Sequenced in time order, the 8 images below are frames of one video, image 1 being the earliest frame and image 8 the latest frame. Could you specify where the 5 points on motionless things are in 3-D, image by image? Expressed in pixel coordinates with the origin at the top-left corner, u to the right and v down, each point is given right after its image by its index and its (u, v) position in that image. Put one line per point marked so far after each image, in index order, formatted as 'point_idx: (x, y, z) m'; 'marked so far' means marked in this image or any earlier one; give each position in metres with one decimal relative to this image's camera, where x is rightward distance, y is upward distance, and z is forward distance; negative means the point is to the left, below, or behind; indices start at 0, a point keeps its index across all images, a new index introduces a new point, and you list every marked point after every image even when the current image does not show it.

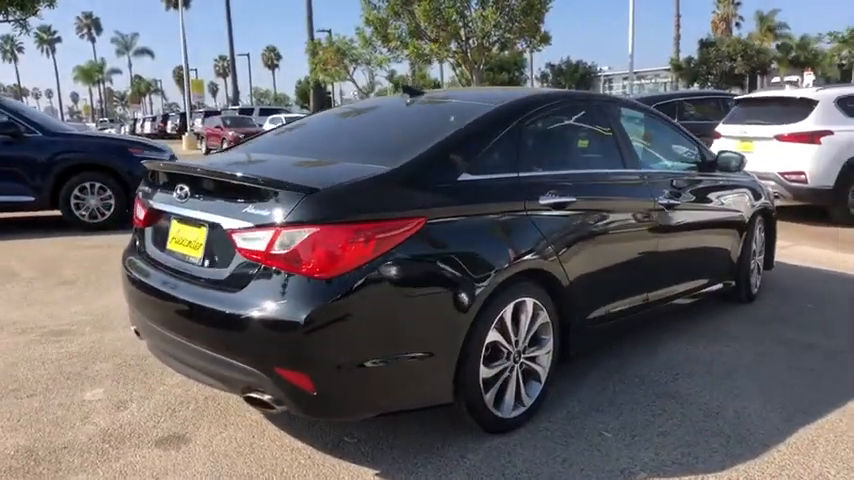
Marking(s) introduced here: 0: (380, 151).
0: (-0.2, +0.5, +3.8) m
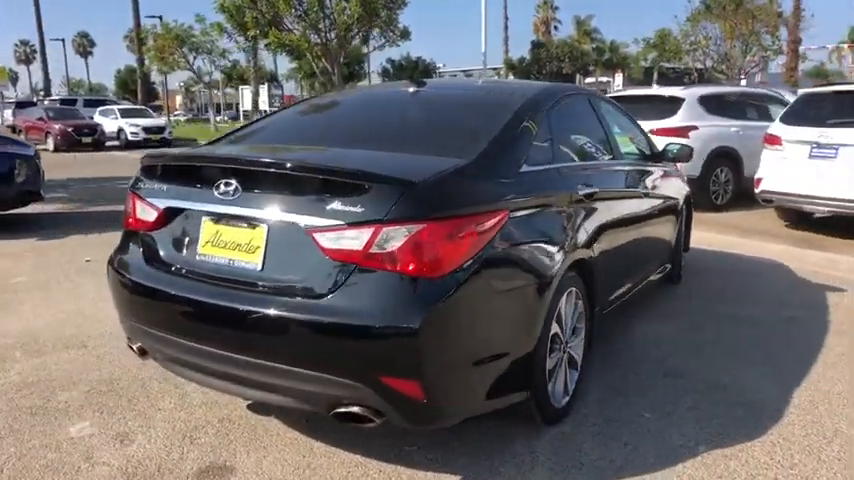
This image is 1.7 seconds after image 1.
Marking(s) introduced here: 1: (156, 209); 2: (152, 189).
0: (0.0, +0.5, +3.6) m
1: (-1.3, +0.1, +3.3) m
2: (-1.3, +0.2, +3.4) m
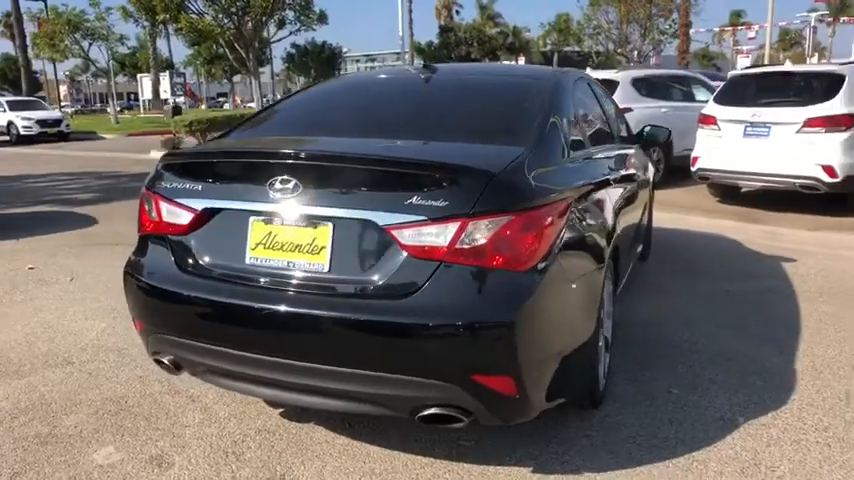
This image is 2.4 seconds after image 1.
0: (+0.2, +0.5, +3.5) m
1: (-1.0, +0.1, +3.1) m
2: (-1.1, +0.2, +3.1) m
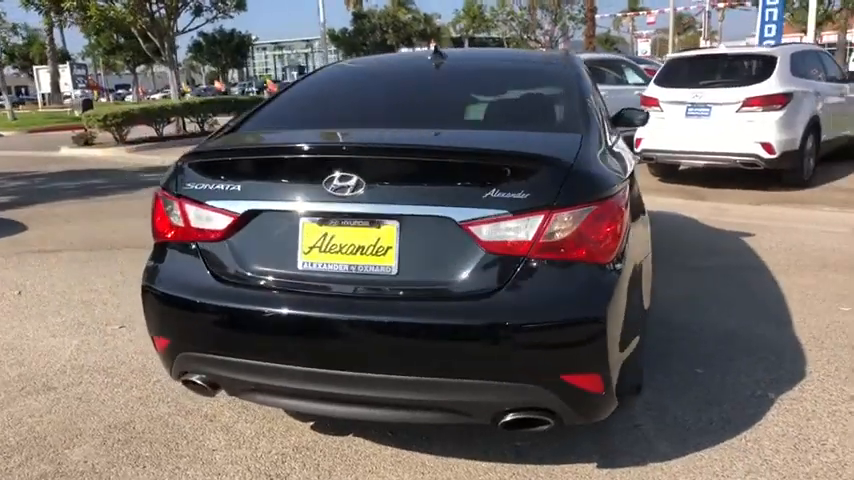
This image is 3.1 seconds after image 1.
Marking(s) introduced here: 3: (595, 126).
0: (+0.4, +0.6, +3.4) m
1: (-0.8, +0.1, +2.8) m
2: (-0.9, +0.2, +2.8) m
3: (+0.8, +0.6, +3.3) m
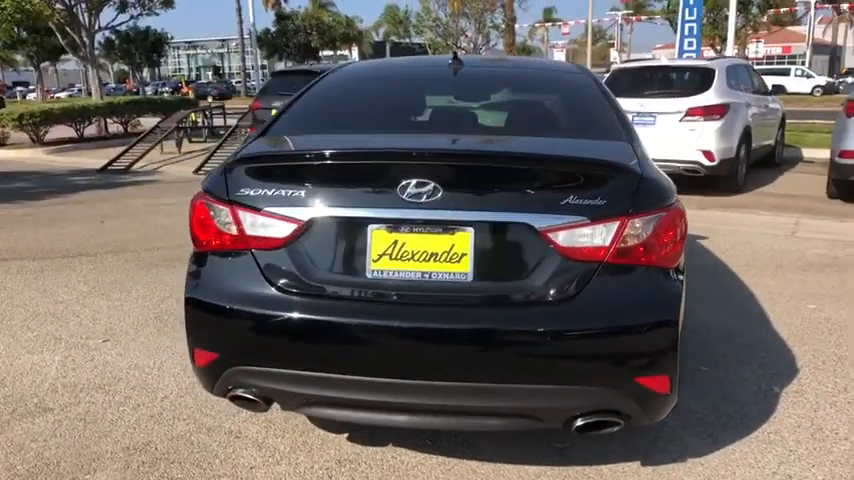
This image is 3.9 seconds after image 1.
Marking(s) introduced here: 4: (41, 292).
0: (+0.5, +0.6, +3.4) m
1: (-0.5, +0.1, +2.7) m
2: (-0.6, +0.2, +2.7) m
3: (+1.0, +0.5, +3.4) m
4: (-3.1, -0.4, +5.5) m
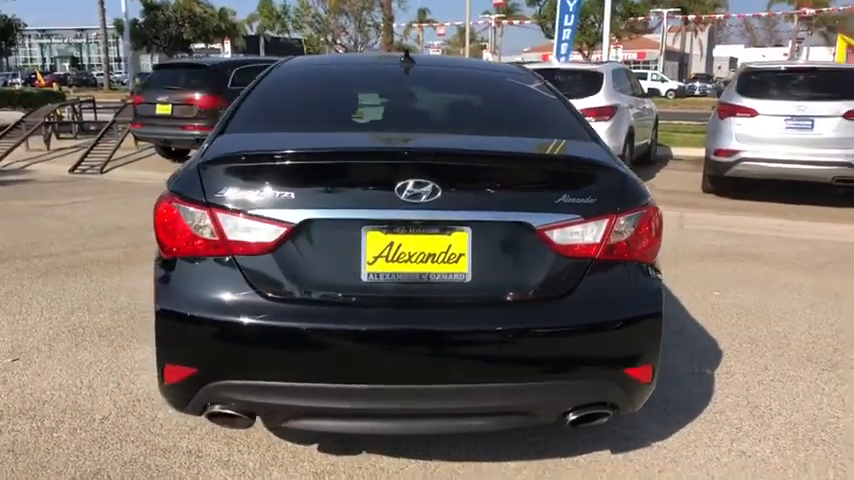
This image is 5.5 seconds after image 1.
0: (+0.4, +0.6, +3.4) m
1: (-0.5, +0.1, +2.5) m
2: (-0.6, +0.2, +2.5) m
3: (+0.8, +0.6, +3.5) m
4: (-3.6, -0.5, +4.8) m
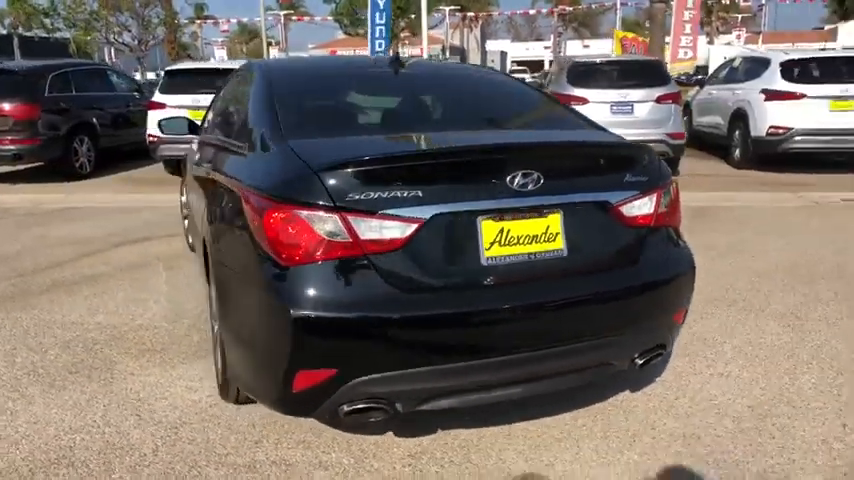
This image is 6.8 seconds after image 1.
0: (+0.4, +0.7, +3.8) m
1: (-0.1, +0.1, +2.7) m
2: (-0.2, +0.2, +2.6) m
3: (+0.8, +0.7, +4.0) m
4: (-3.7, -0.8, +4.0) m
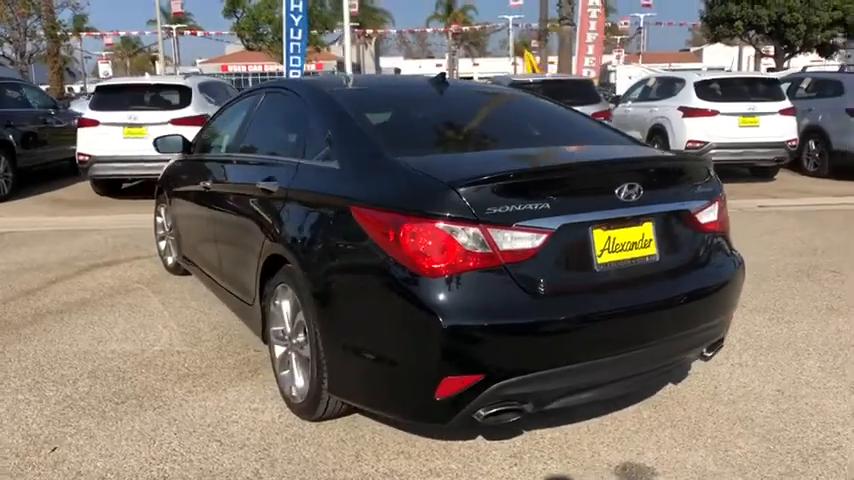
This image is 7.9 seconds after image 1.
0: (+0.8, +0.6, +4.1) m
1: (+0.4, 0.0, +2.8) m
2: (+0.4, +0.1, +2.8) m
3: (+1.1, +0.6, +4.3) m
4: (-3.3, -1.0, +3.5) m
